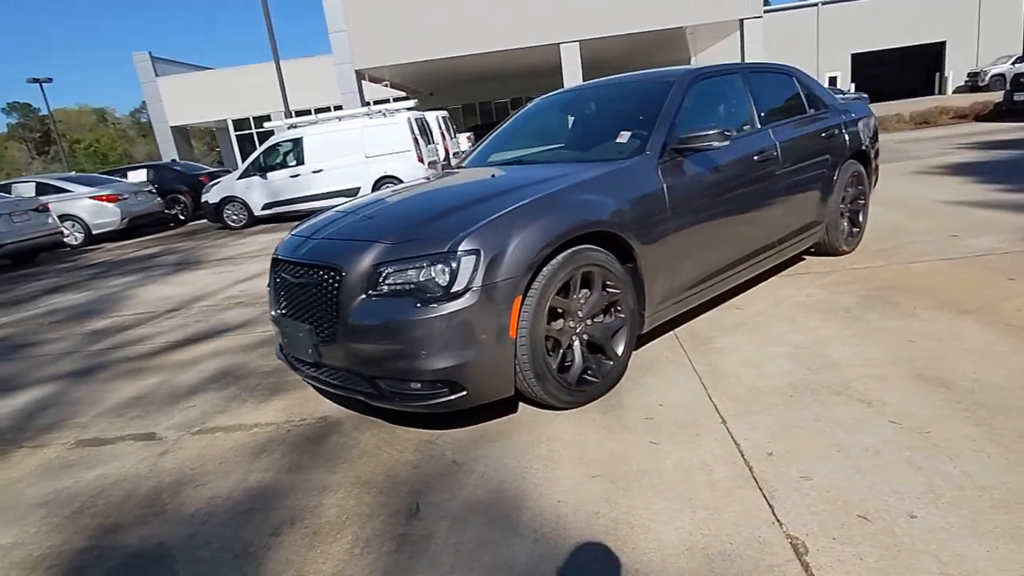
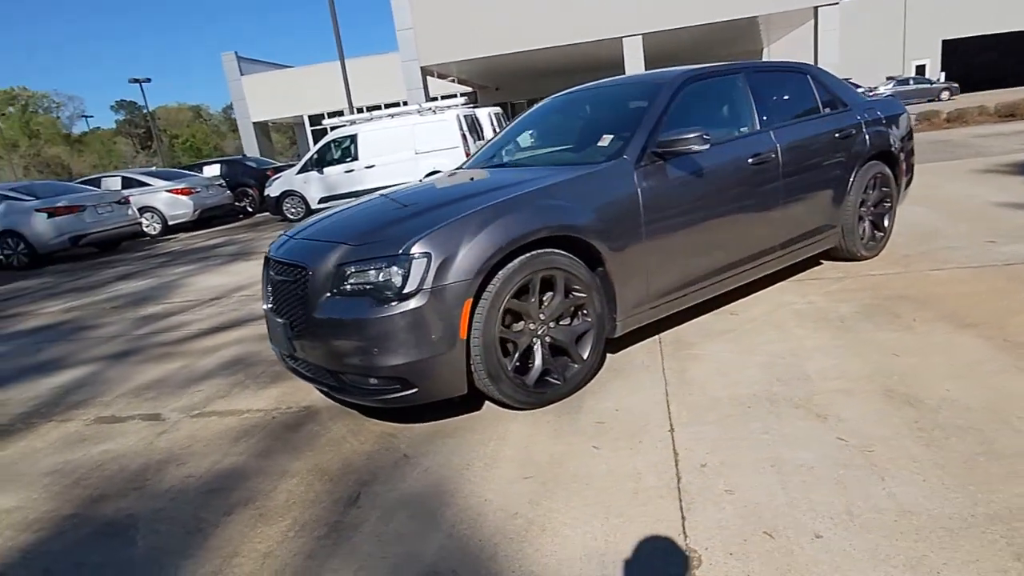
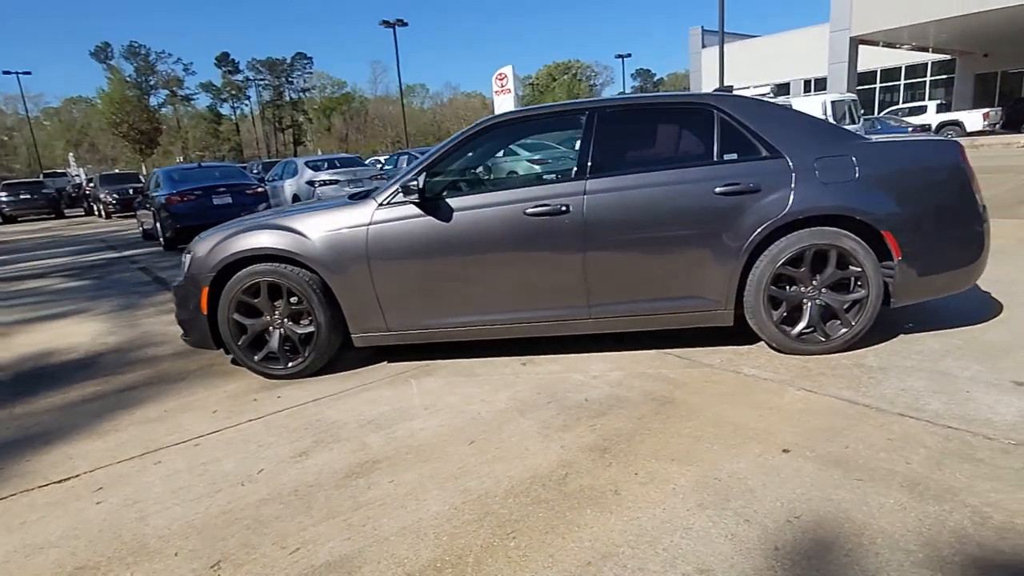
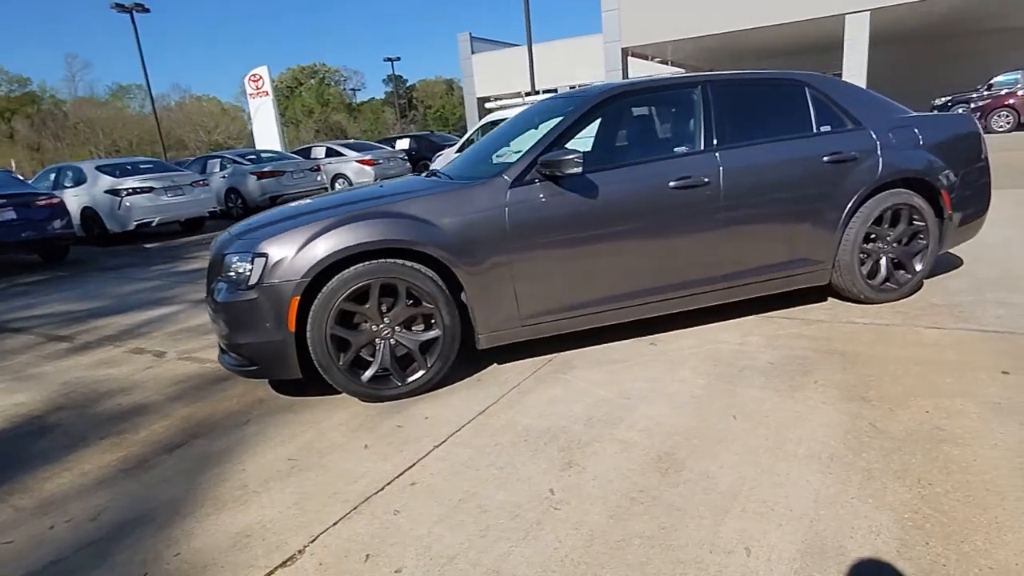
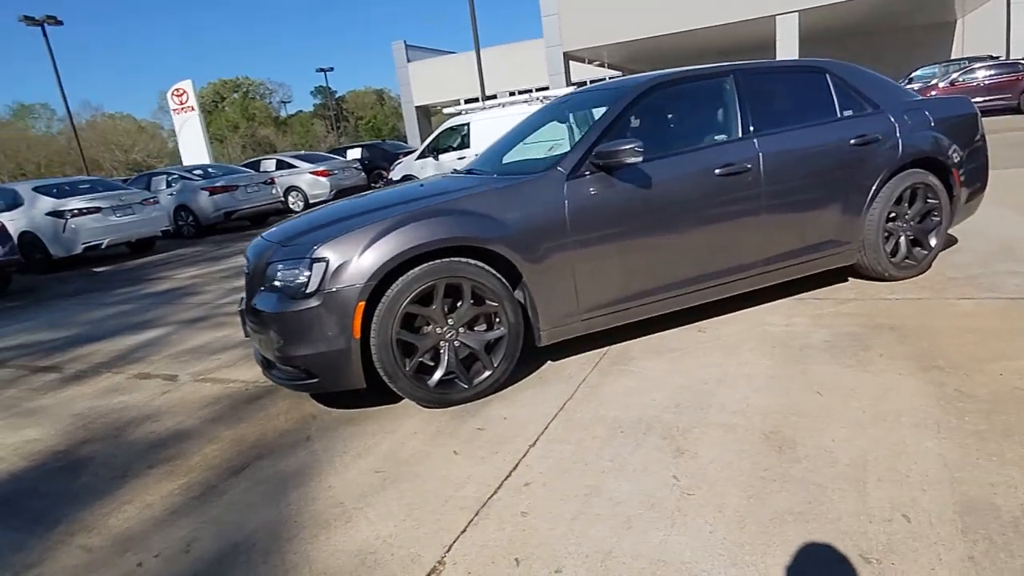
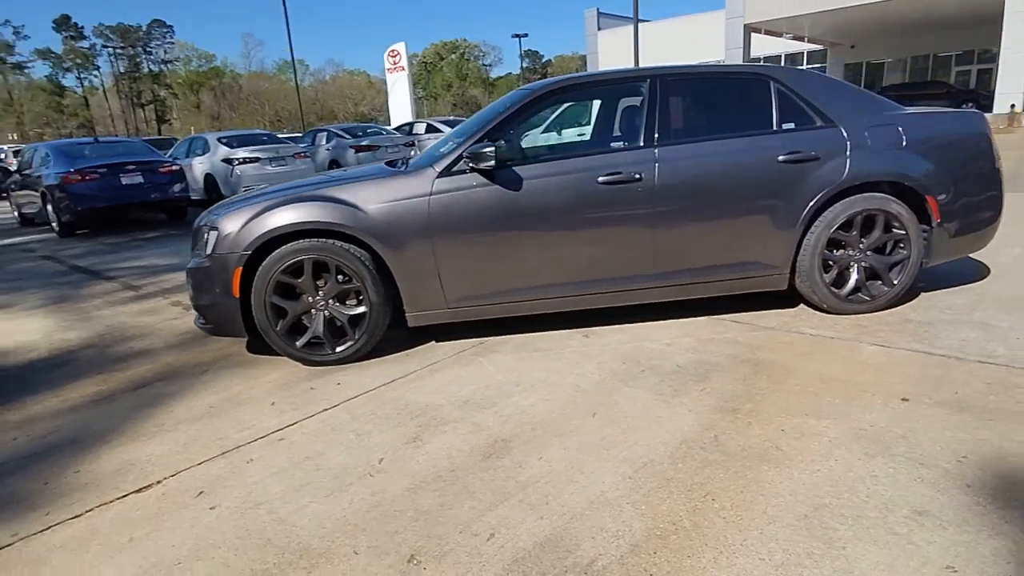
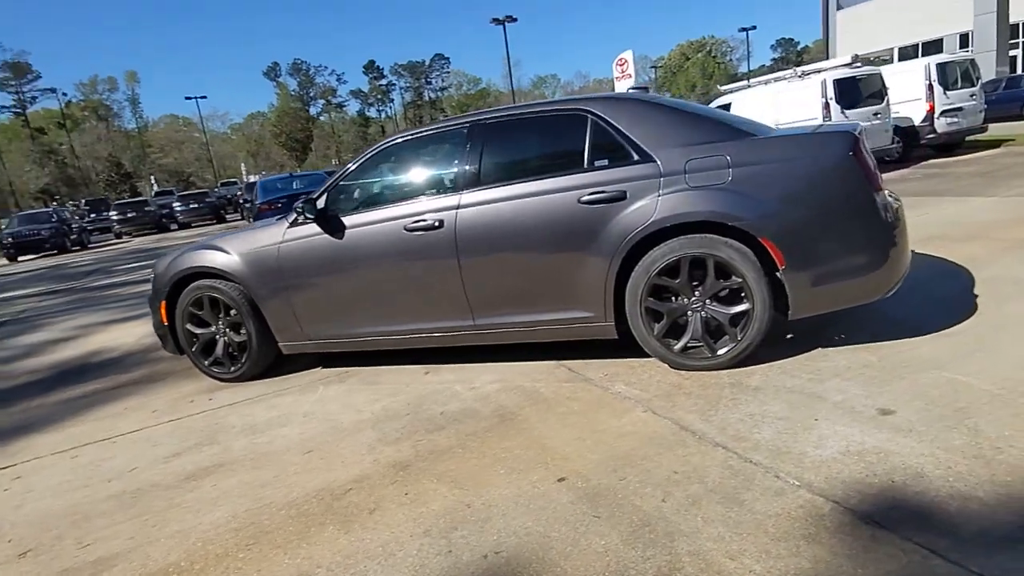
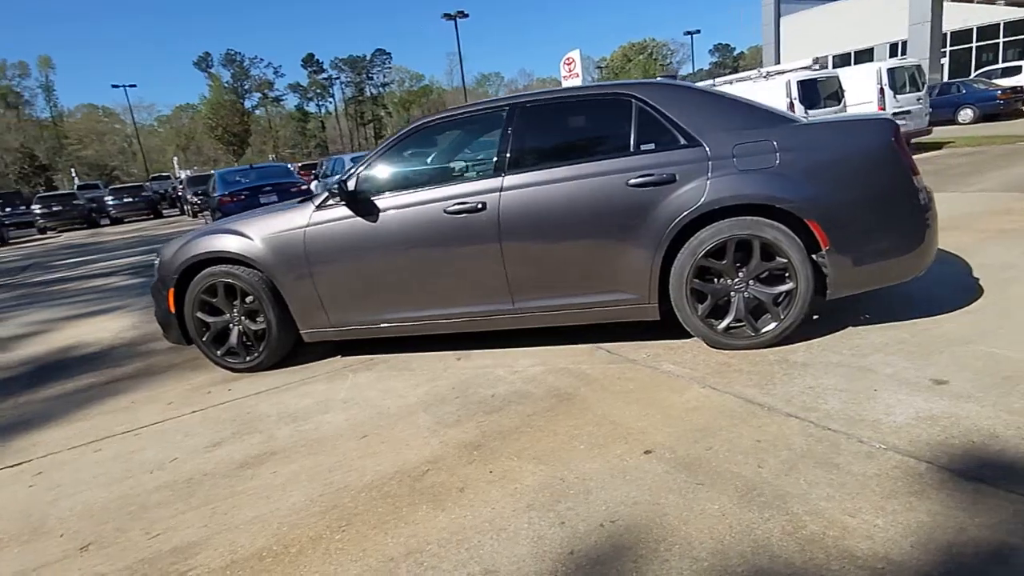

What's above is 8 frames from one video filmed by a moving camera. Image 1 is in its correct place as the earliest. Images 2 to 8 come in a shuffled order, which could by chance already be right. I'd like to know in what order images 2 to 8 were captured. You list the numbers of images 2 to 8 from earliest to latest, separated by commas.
2, 5, 4, 6, 3, 8, 7
